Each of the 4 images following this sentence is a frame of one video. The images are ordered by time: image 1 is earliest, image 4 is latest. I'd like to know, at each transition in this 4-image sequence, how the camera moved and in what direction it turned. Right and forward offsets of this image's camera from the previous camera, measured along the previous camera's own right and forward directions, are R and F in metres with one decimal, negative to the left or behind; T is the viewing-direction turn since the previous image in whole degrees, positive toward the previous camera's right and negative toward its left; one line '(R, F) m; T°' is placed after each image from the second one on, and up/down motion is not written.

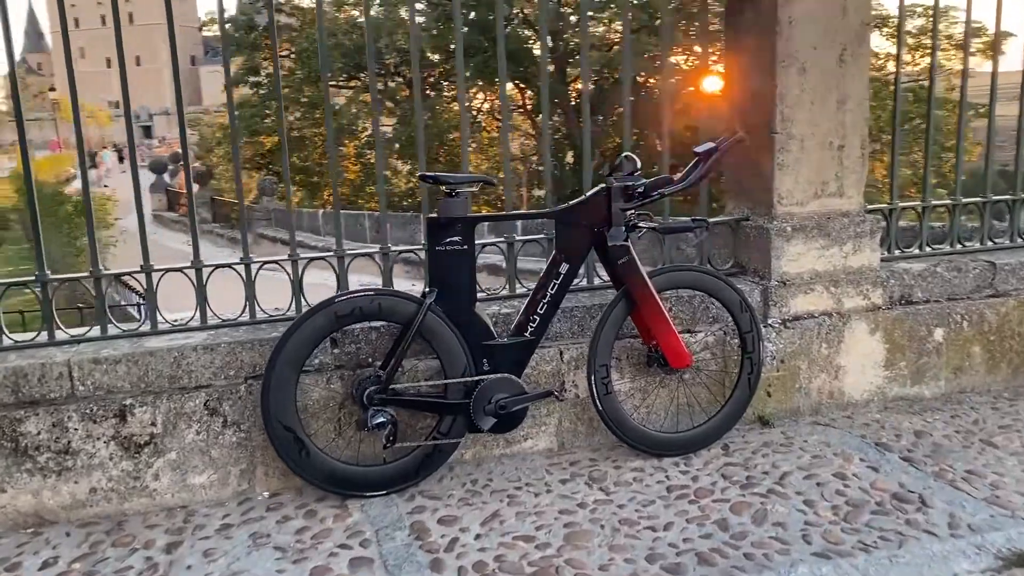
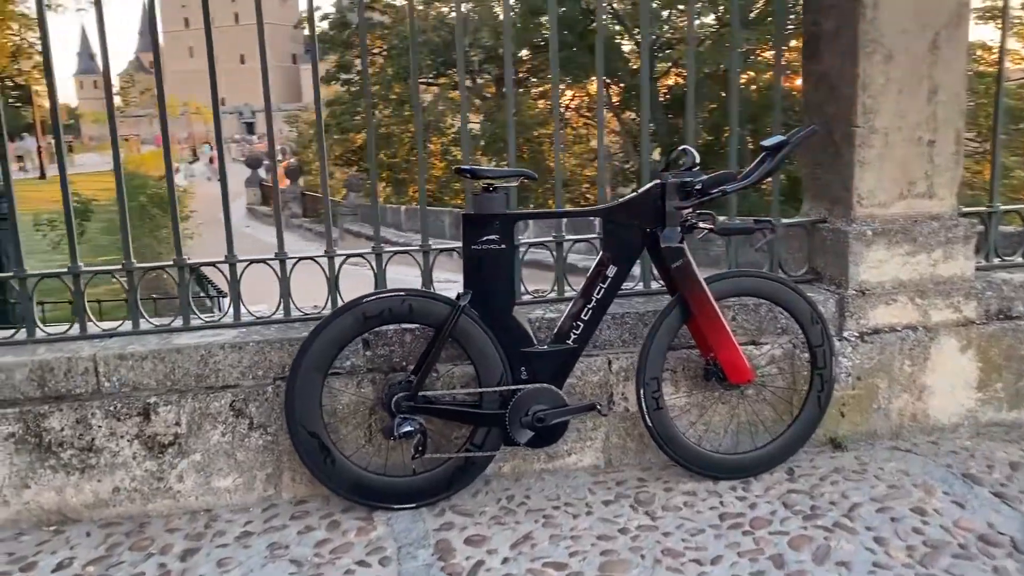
(+0.2, +0.3) m; -6°
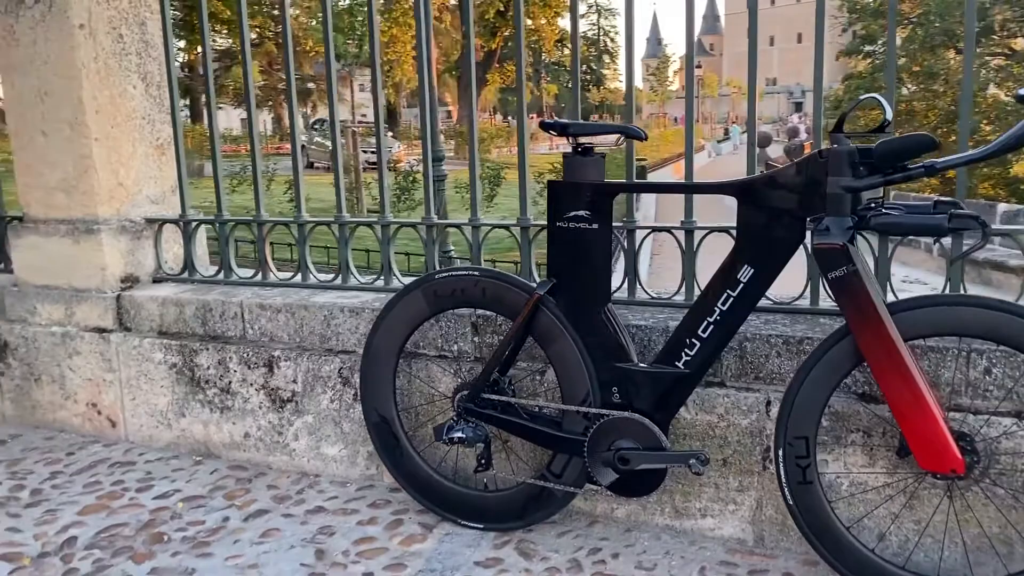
(+1.1, +1.0) m; -33°
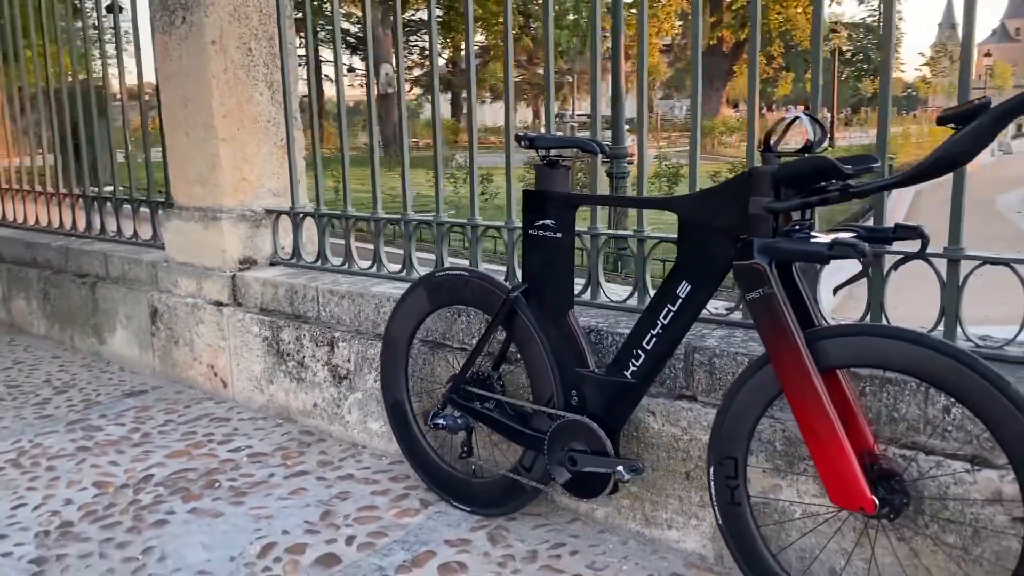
(+0.8, 0.0) m; -16°
